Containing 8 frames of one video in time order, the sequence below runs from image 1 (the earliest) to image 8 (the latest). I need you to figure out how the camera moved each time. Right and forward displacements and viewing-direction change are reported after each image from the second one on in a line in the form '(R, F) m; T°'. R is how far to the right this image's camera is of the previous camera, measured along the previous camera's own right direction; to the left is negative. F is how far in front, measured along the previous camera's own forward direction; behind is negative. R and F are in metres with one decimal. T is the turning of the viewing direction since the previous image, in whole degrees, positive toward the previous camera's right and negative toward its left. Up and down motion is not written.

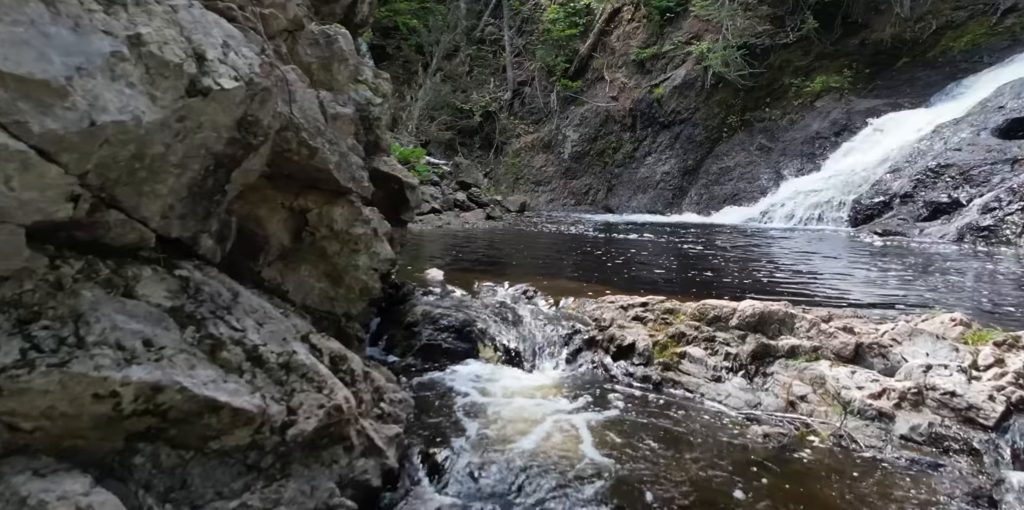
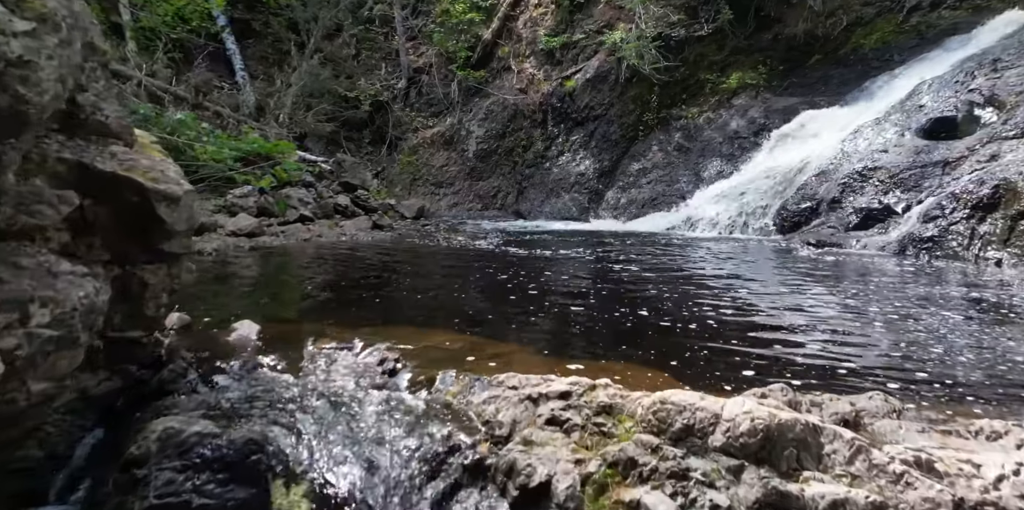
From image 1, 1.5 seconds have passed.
(+0.3, +1.4) m; +8°
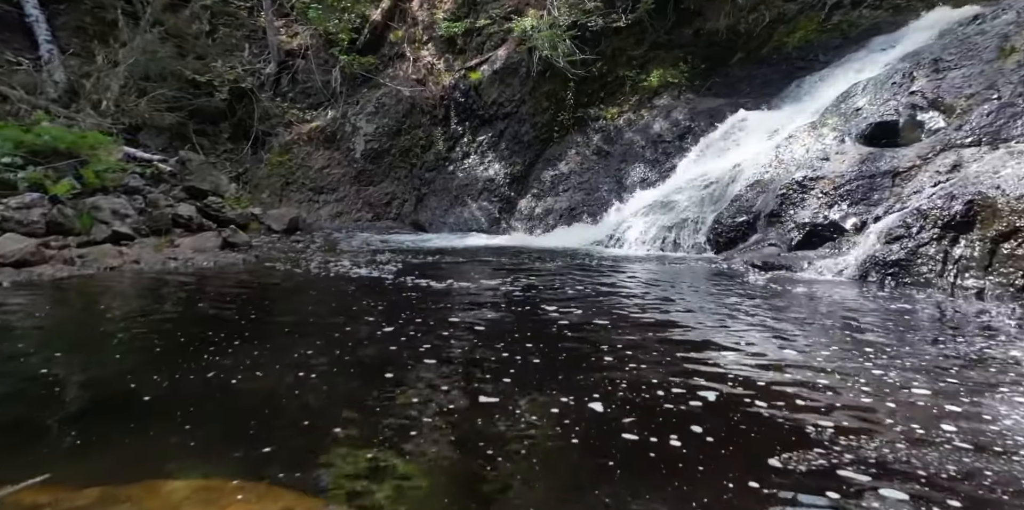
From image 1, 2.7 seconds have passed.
(+0.1, +1.4) m; +9°
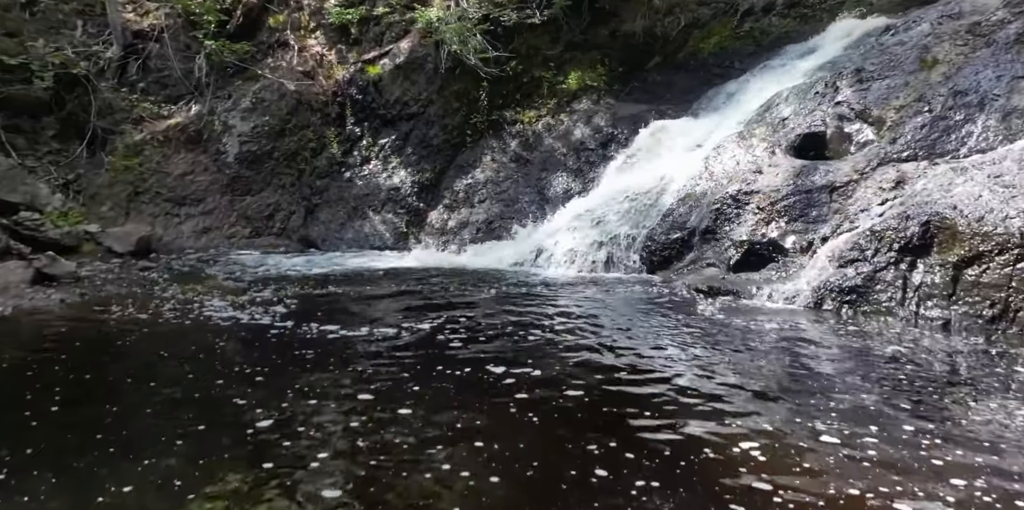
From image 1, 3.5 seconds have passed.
(-0.1, +1.0) m; +10°
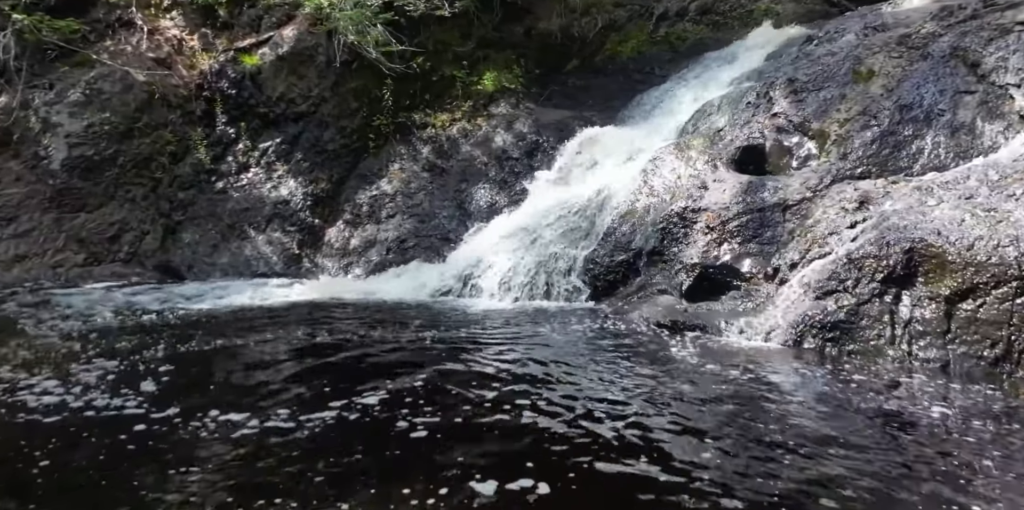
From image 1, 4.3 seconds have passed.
(-0.3, +1.1) m; +11°
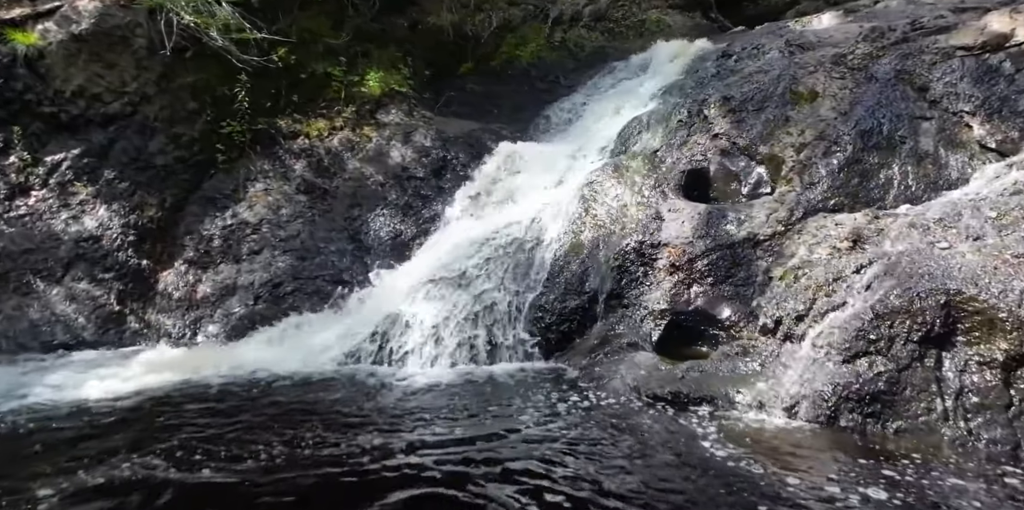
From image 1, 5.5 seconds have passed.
(-0.7, +1.4) m; +16°
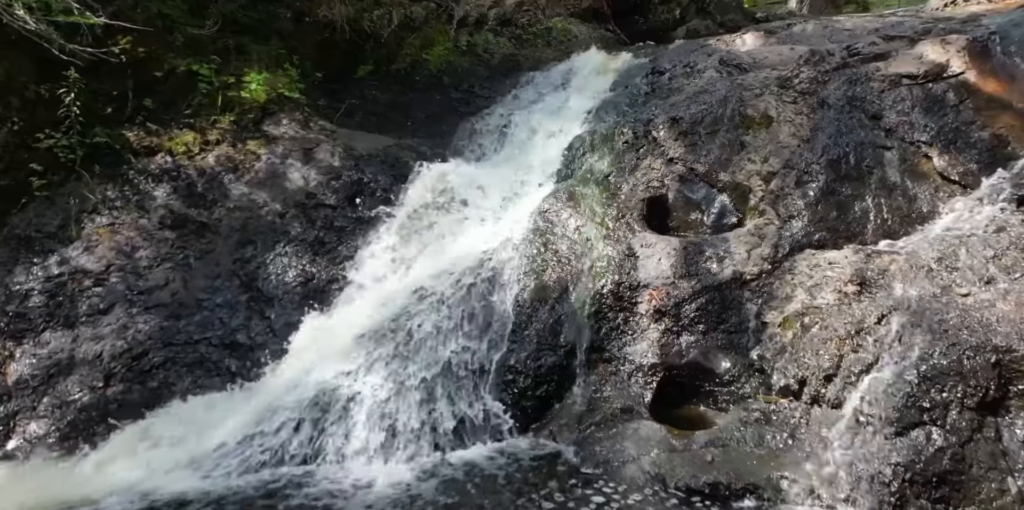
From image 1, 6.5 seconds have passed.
(-0.8, +1.1) m; +14°
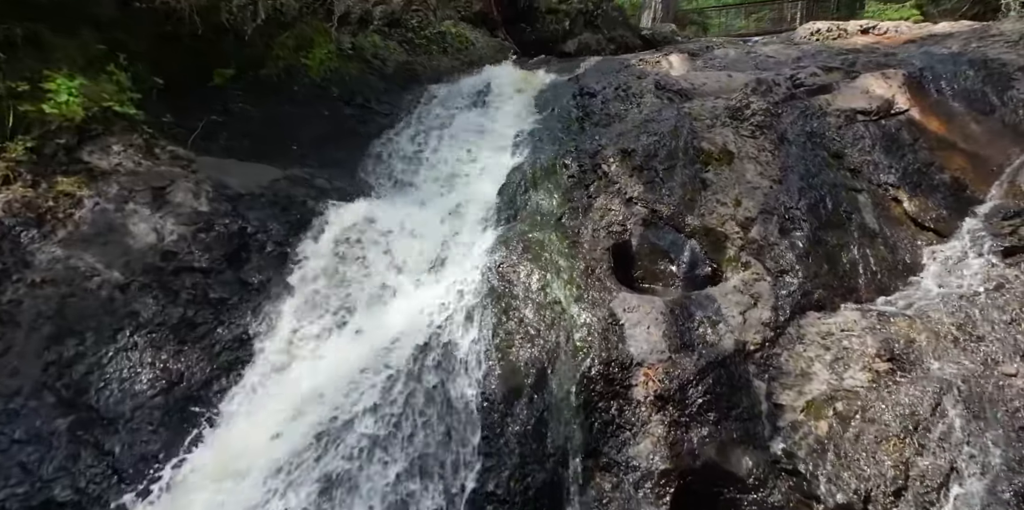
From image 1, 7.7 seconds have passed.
(-0.7, +1.2) m; +15°
